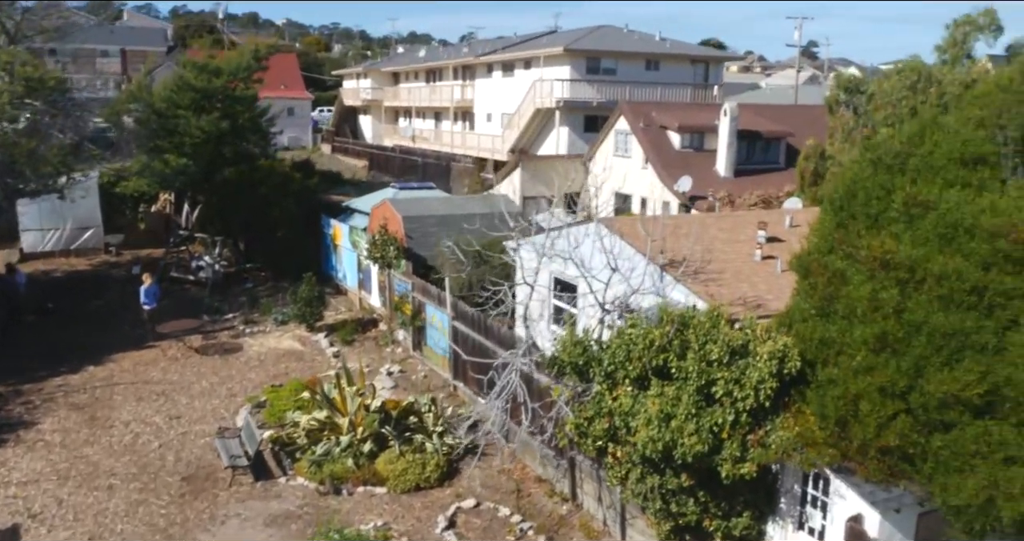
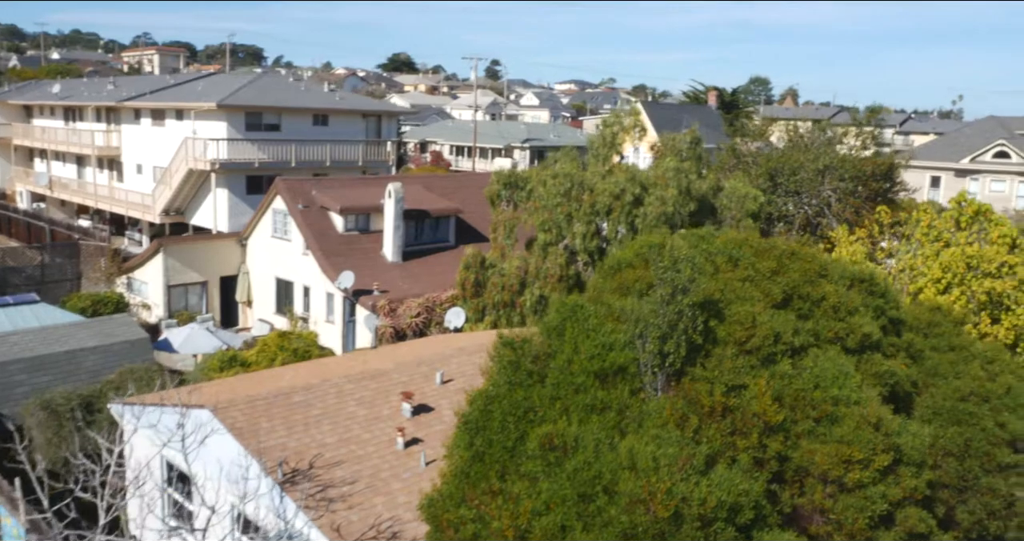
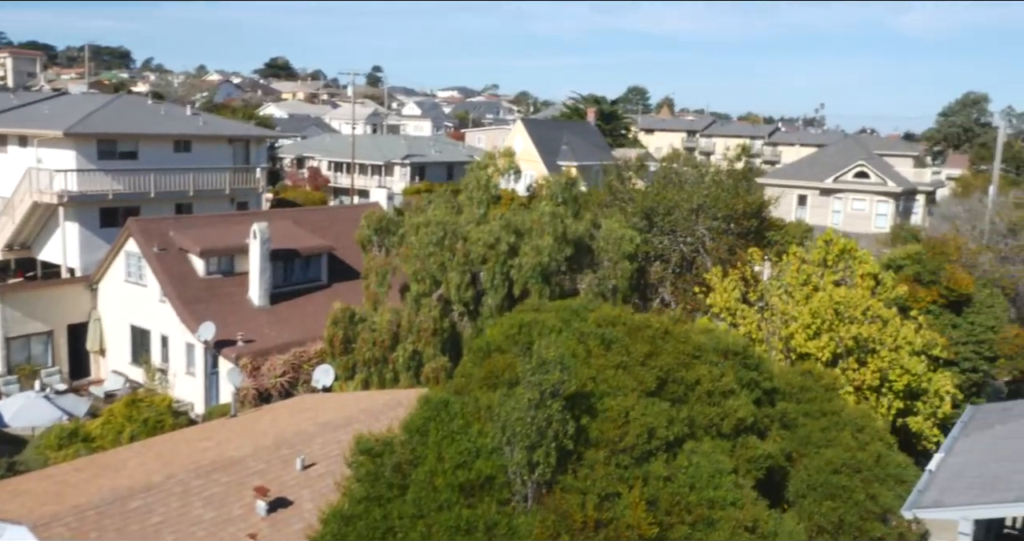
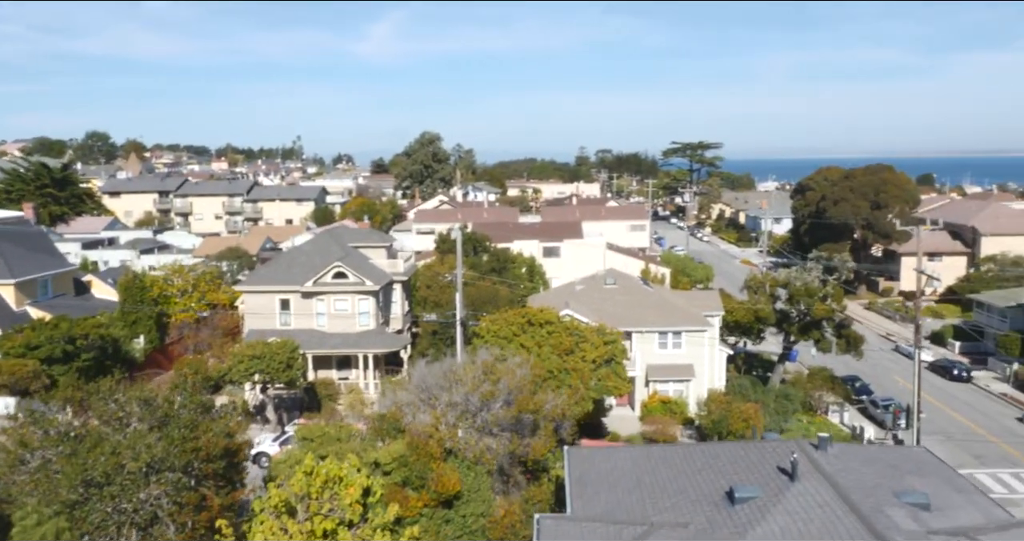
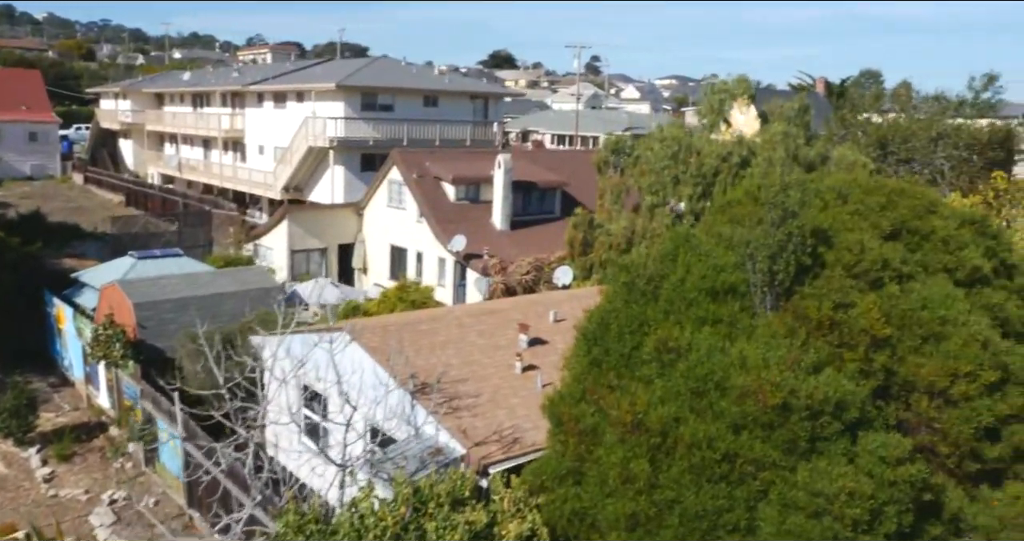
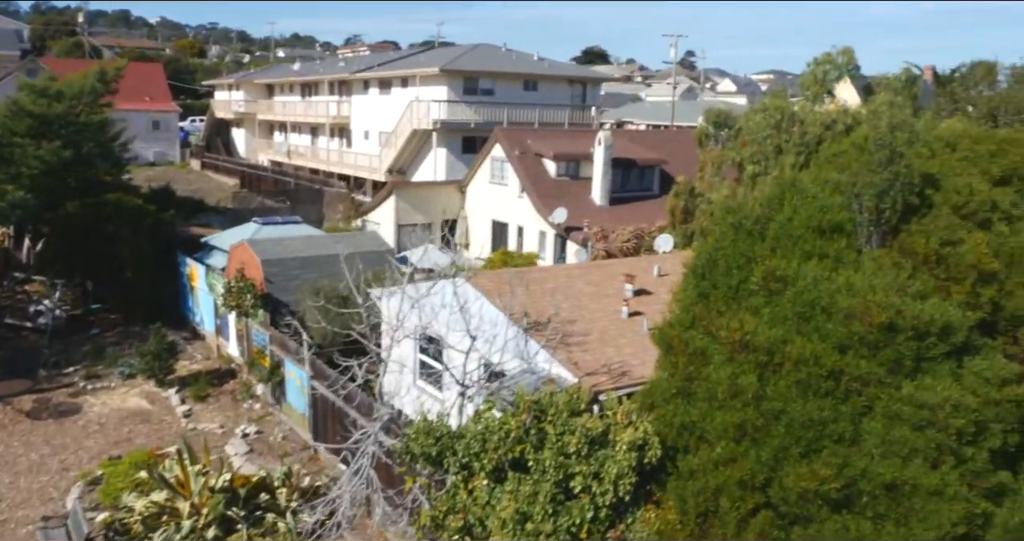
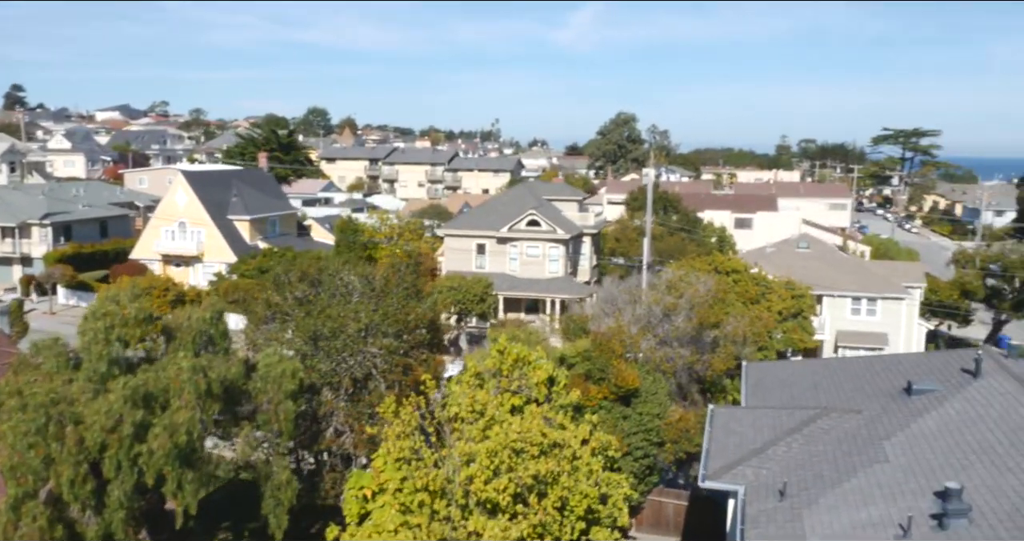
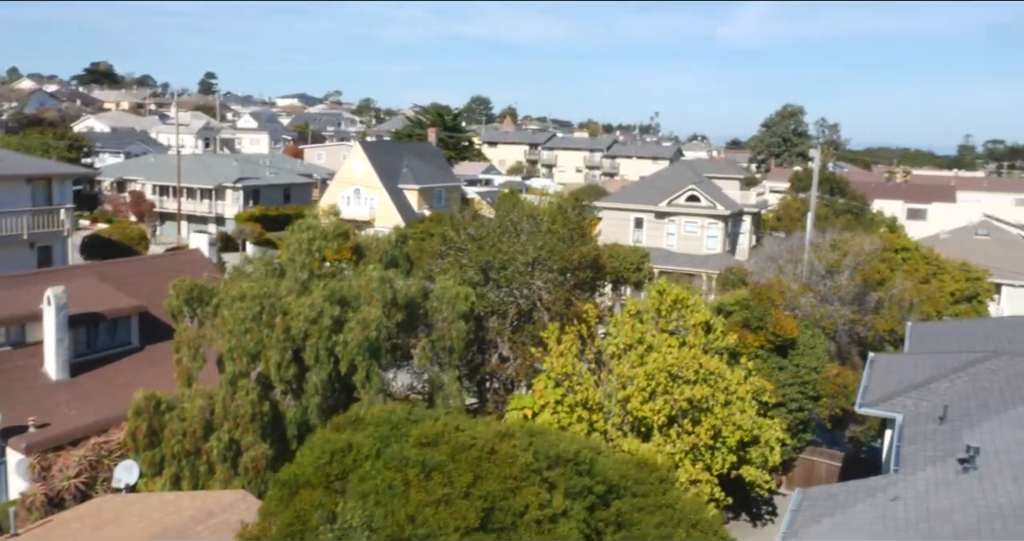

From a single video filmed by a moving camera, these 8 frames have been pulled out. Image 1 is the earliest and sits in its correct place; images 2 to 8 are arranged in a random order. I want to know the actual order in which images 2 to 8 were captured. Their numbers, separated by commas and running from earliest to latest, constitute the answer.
6, 5, 2, 3, 8, 7, 4
